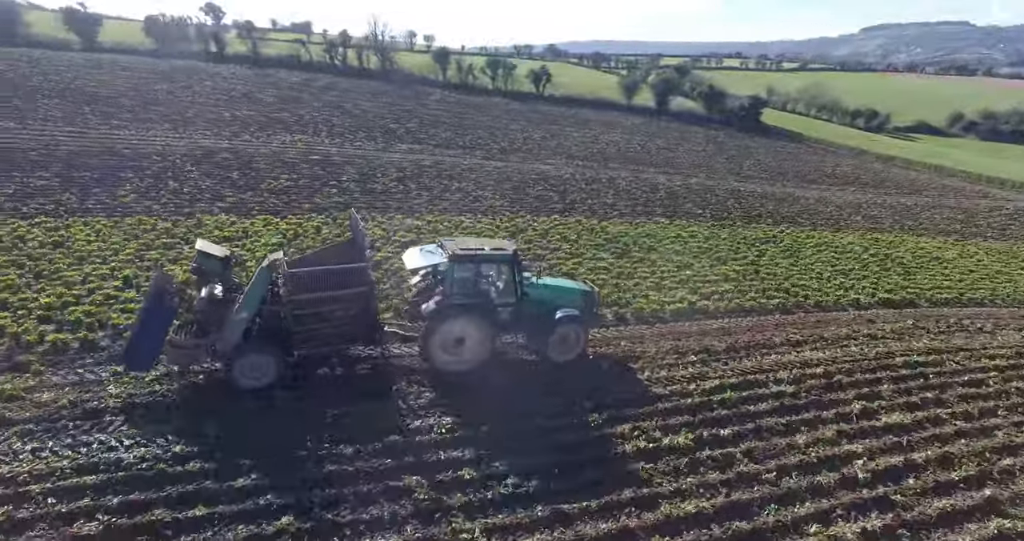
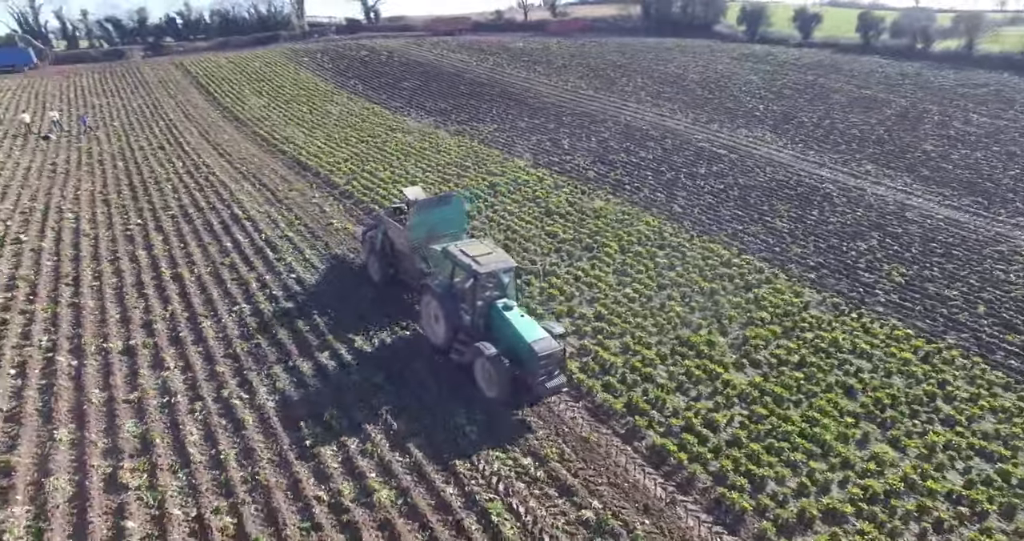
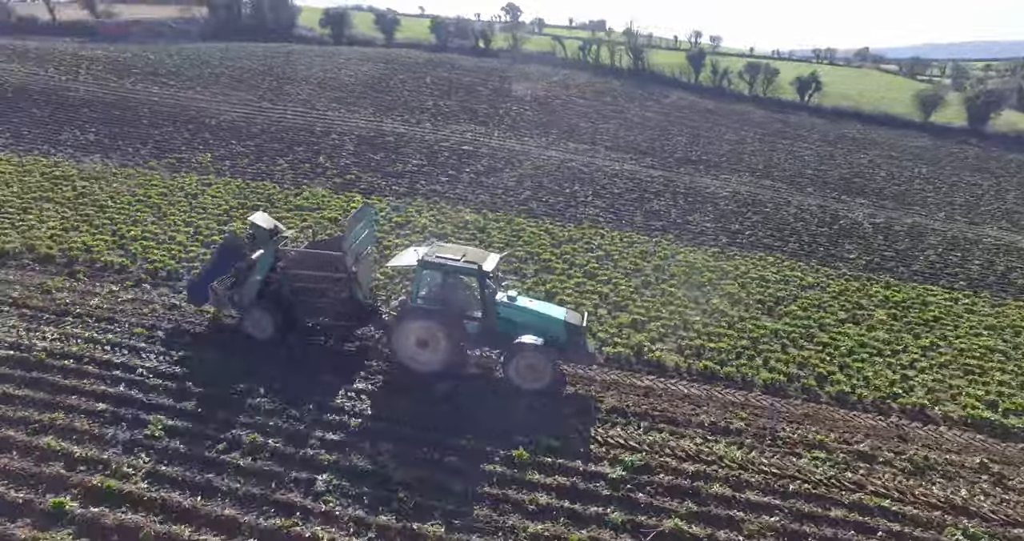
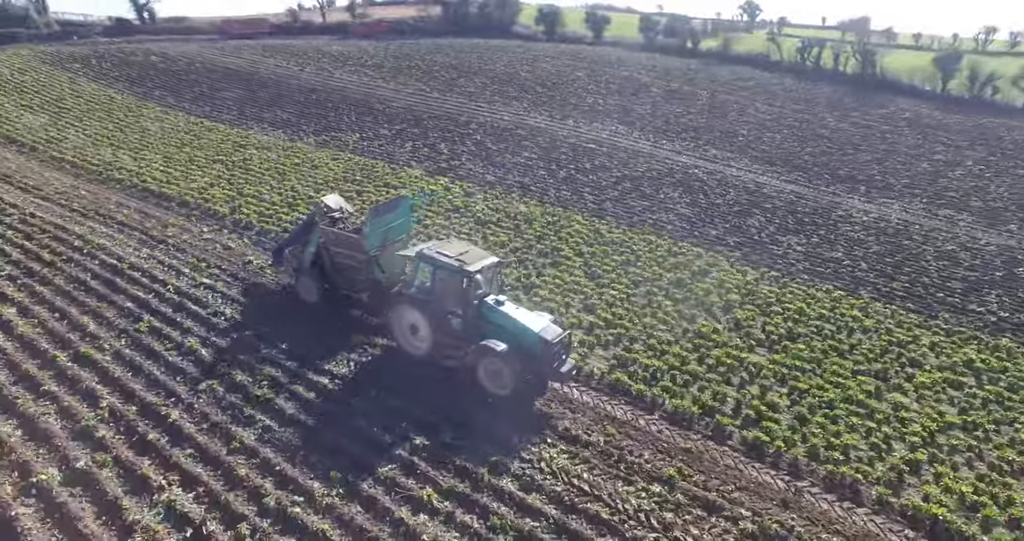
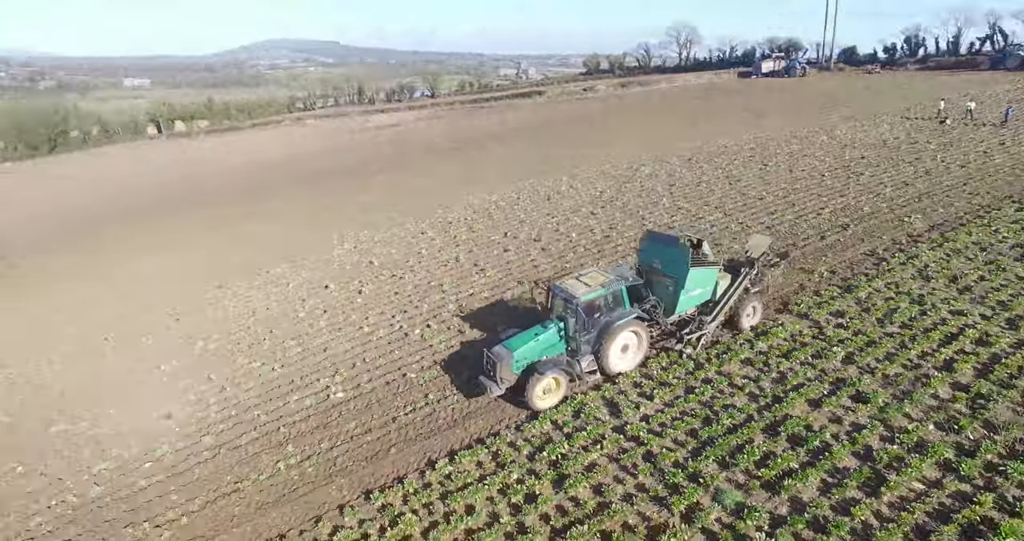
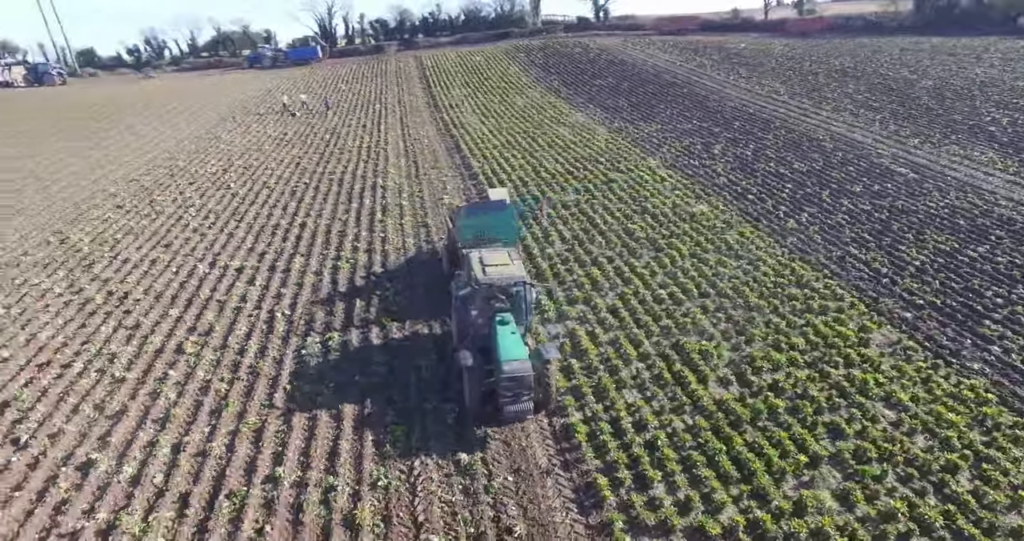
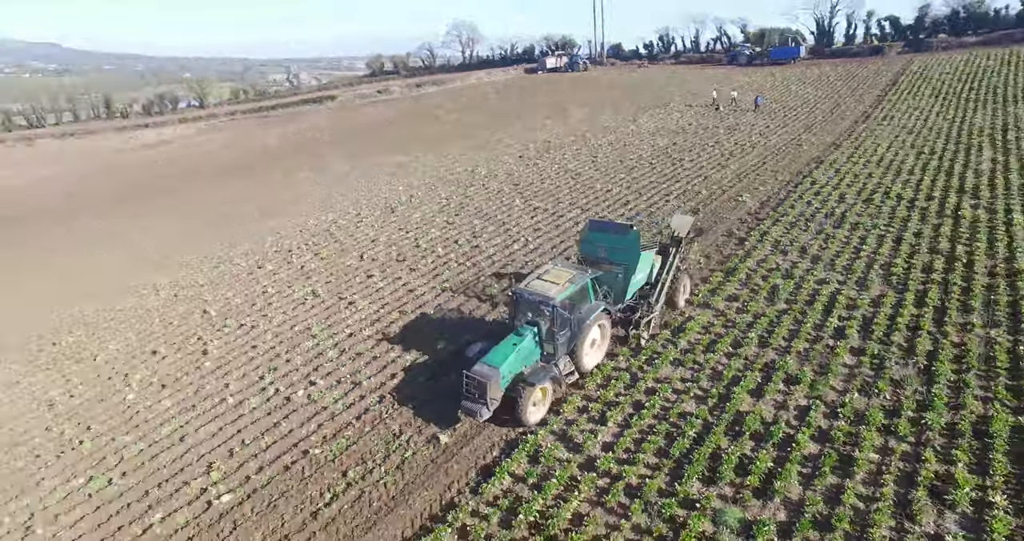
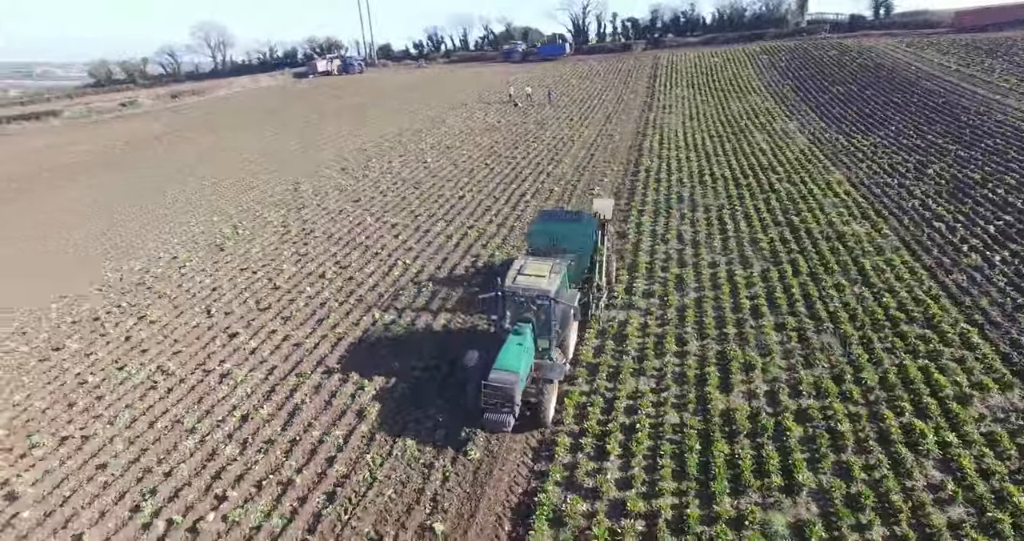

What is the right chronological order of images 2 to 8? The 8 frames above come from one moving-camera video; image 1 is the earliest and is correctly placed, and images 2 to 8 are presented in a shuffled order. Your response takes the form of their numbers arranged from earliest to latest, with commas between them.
3, 4, 2, 6, 8, 7, 5
